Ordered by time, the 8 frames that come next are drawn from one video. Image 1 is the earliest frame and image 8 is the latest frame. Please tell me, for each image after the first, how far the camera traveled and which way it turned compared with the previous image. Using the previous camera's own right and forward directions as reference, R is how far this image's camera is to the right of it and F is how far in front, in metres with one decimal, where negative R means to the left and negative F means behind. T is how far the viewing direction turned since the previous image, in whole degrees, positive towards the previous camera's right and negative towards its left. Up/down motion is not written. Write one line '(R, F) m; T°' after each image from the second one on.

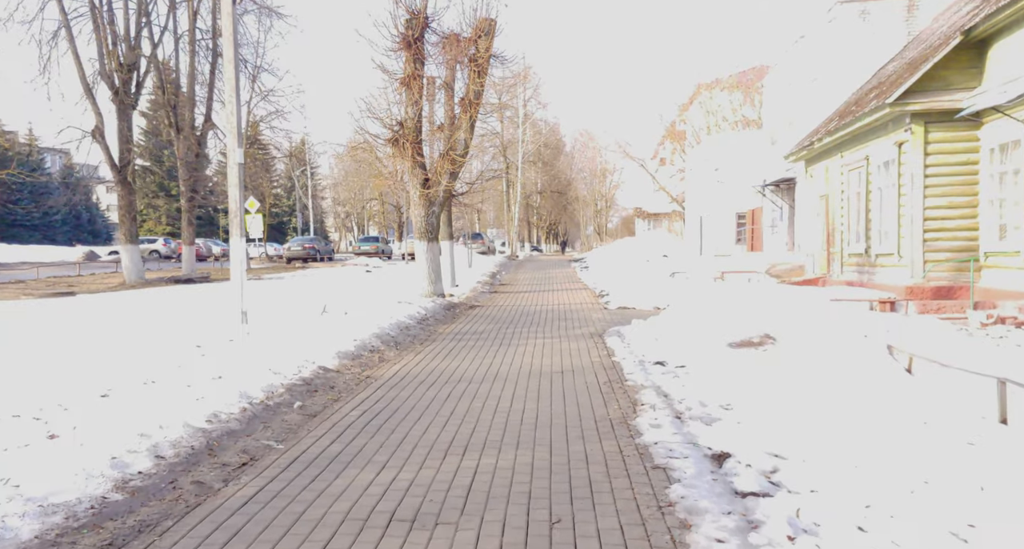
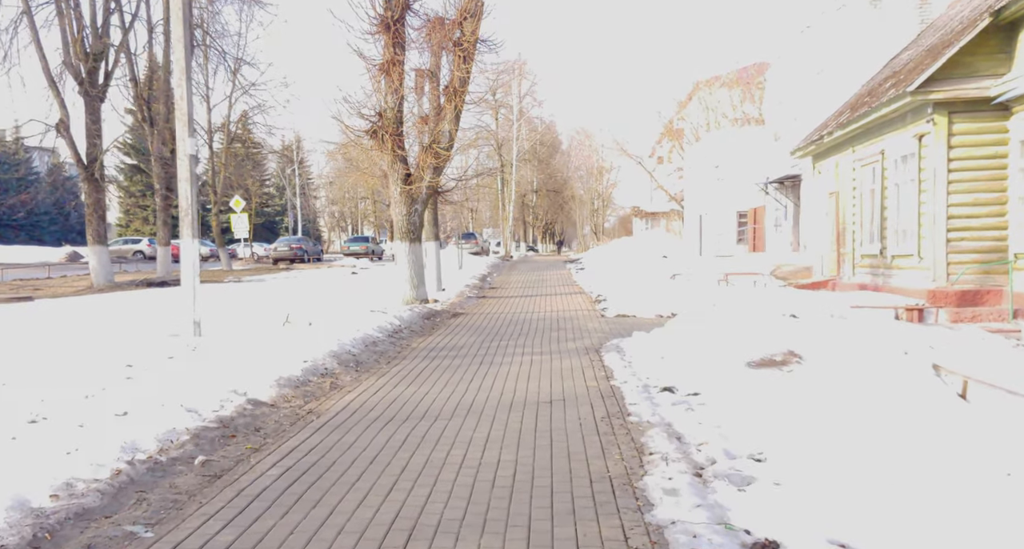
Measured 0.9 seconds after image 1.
(+0.1, +1.5) m; 0°
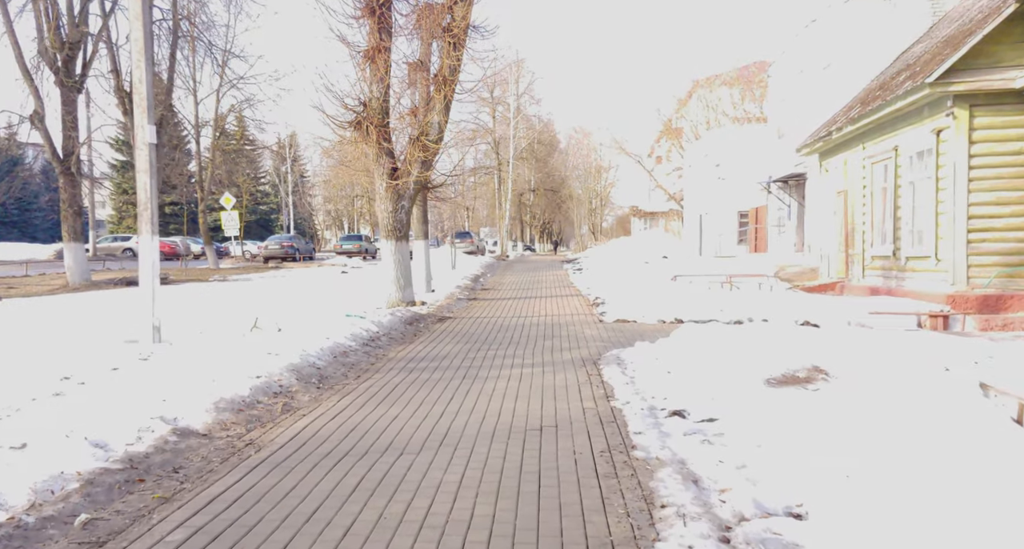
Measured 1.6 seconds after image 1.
(+0.1, +1.1) m; 0°
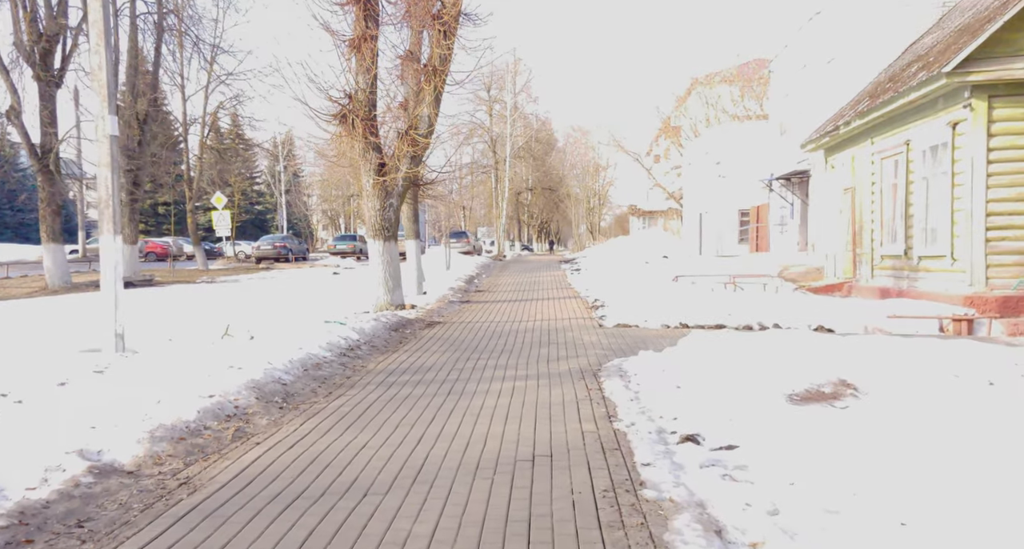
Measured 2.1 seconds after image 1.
(+0.1, +0.9) m; 0°
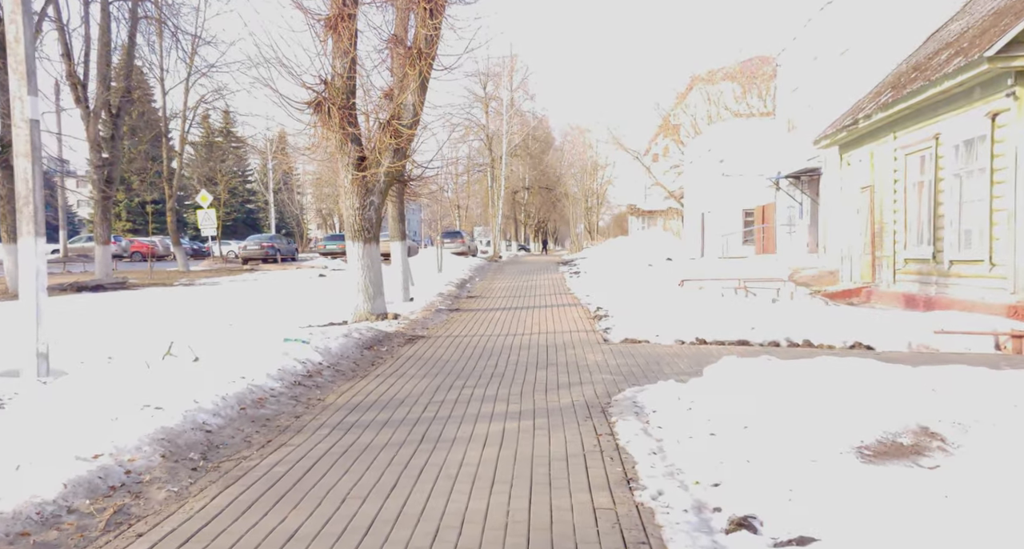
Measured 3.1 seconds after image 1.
(0.0, +1.5) m; 0°
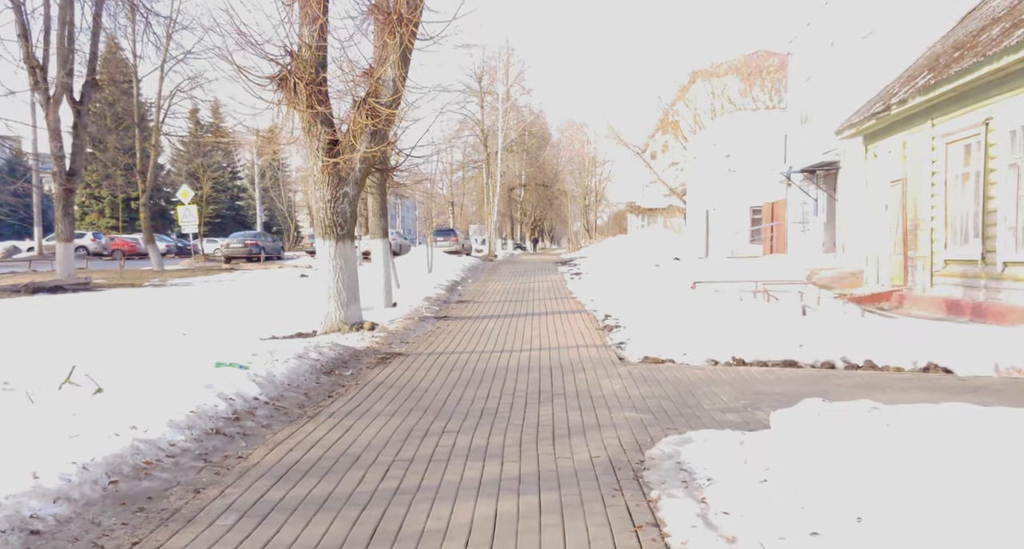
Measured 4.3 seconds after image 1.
(0.0, +2.0) m; 0°
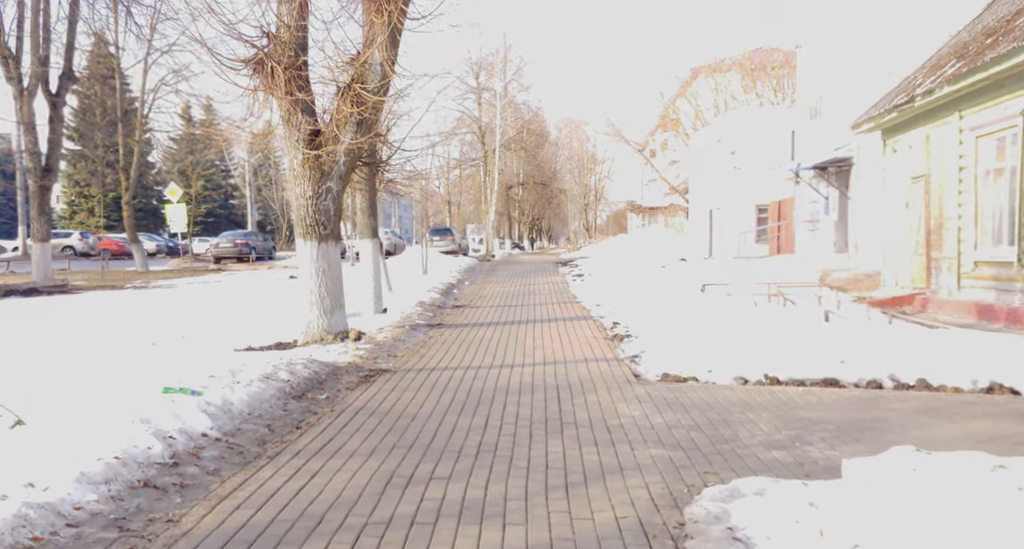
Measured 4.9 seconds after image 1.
(0.0, +1.1) m; 0°
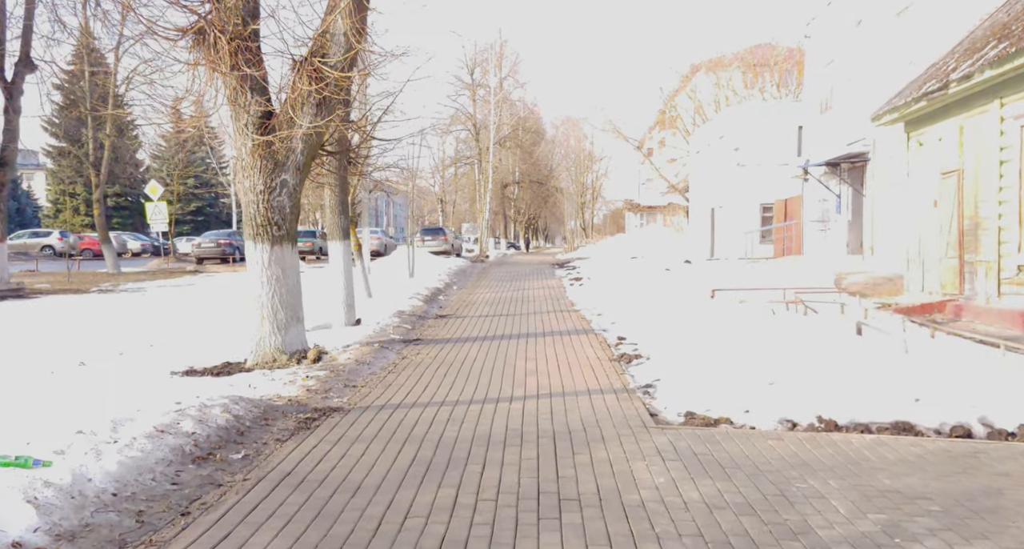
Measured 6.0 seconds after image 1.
(+0.1, +1.7) m; 0°
